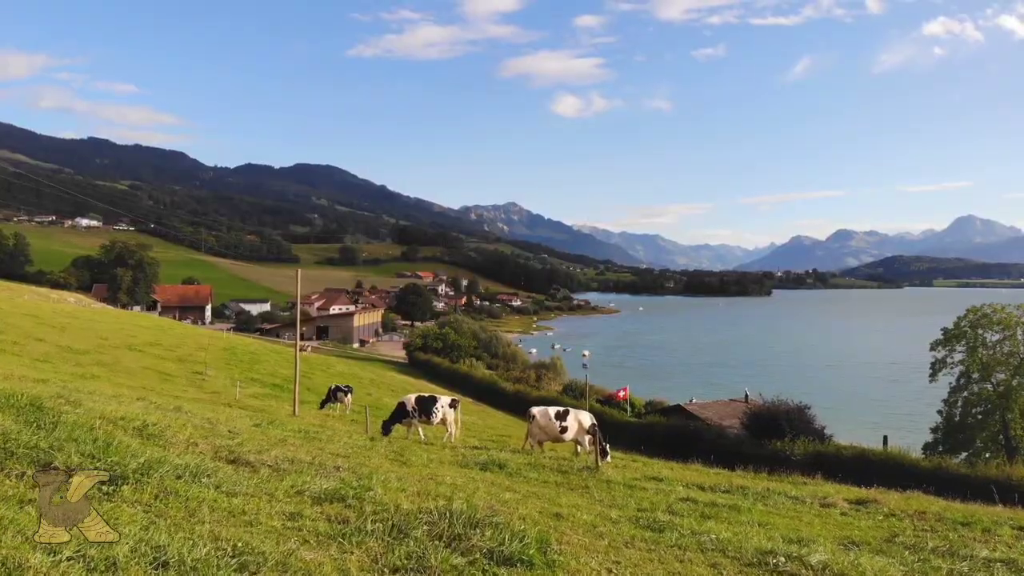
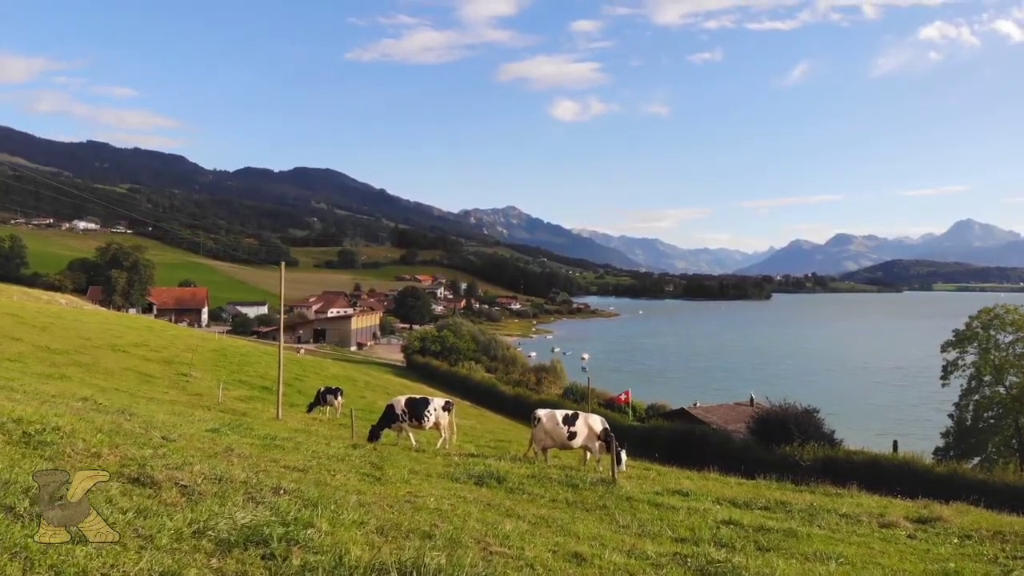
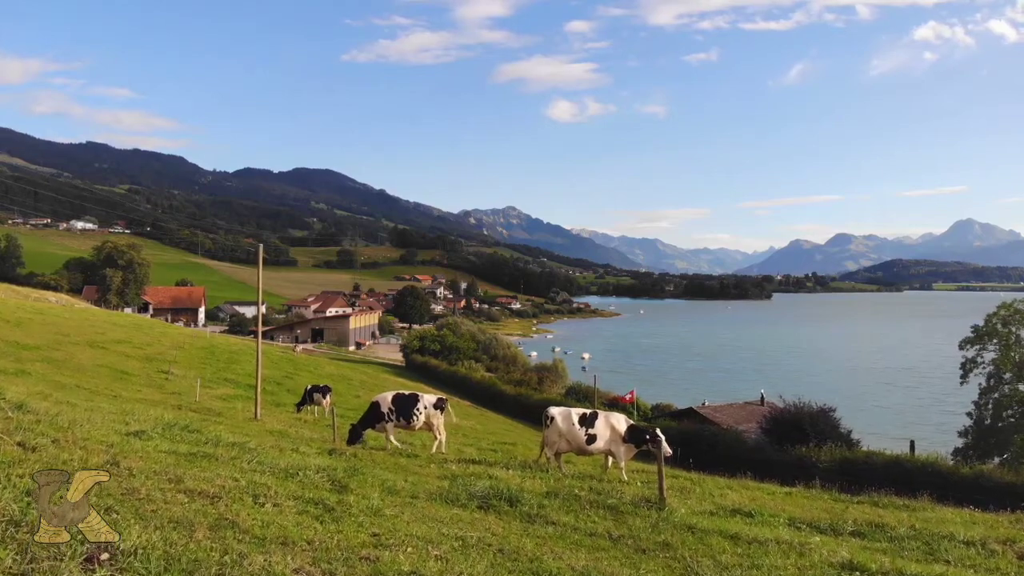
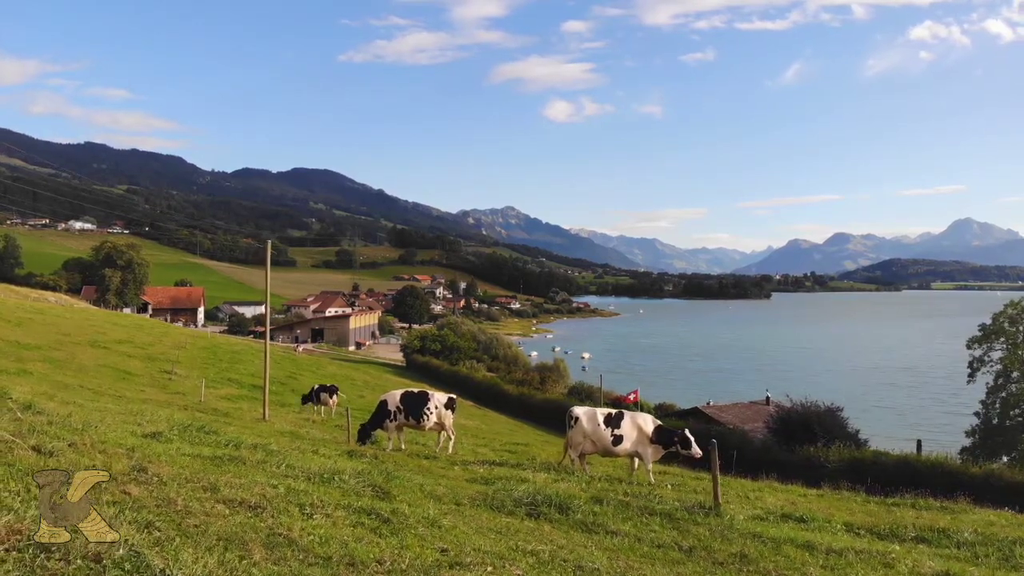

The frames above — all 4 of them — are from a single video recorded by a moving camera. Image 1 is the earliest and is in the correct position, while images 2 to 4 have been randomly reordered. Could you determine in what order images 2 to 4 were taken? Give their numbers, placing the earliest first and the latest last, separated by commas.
2, 3, 4
